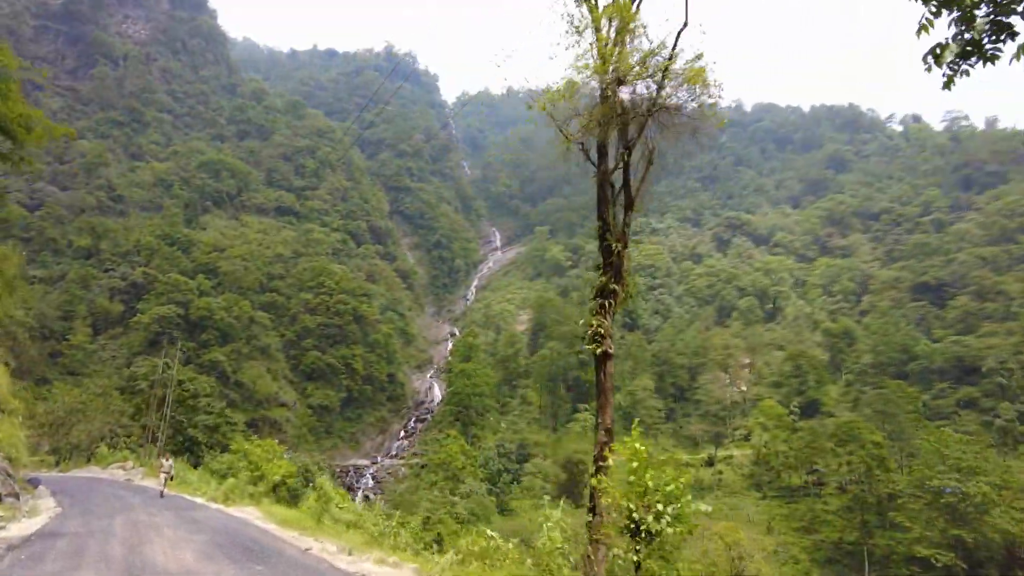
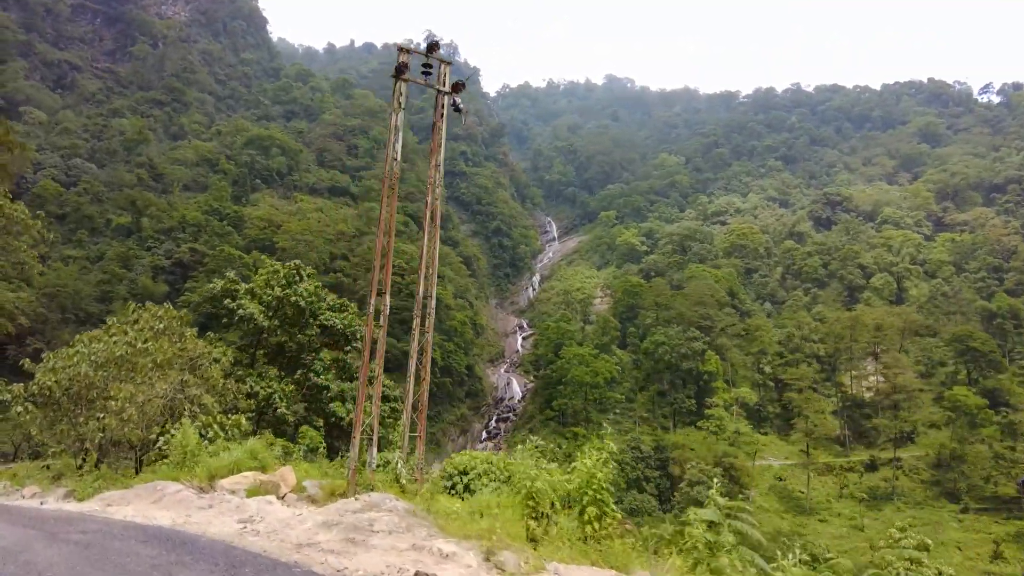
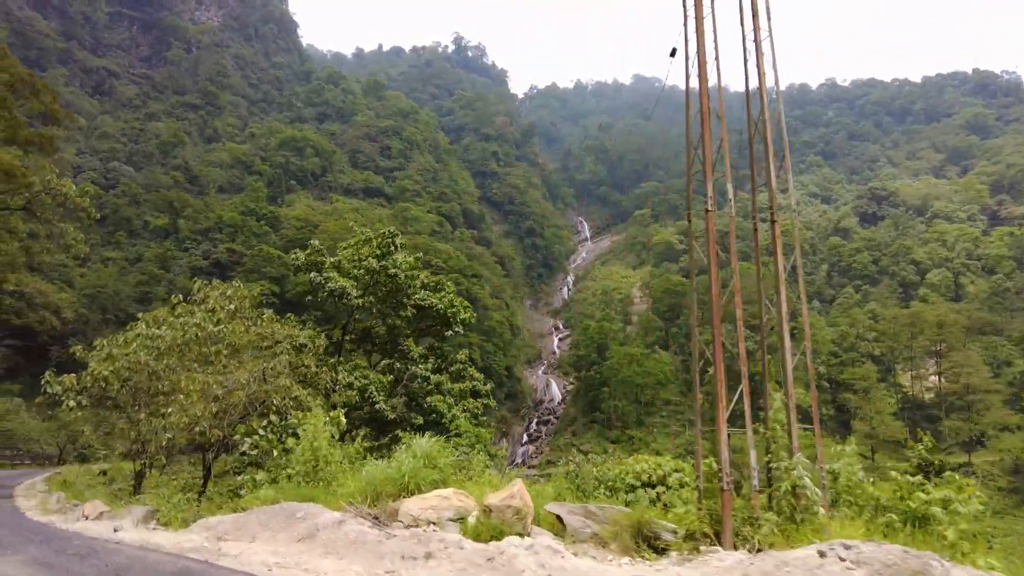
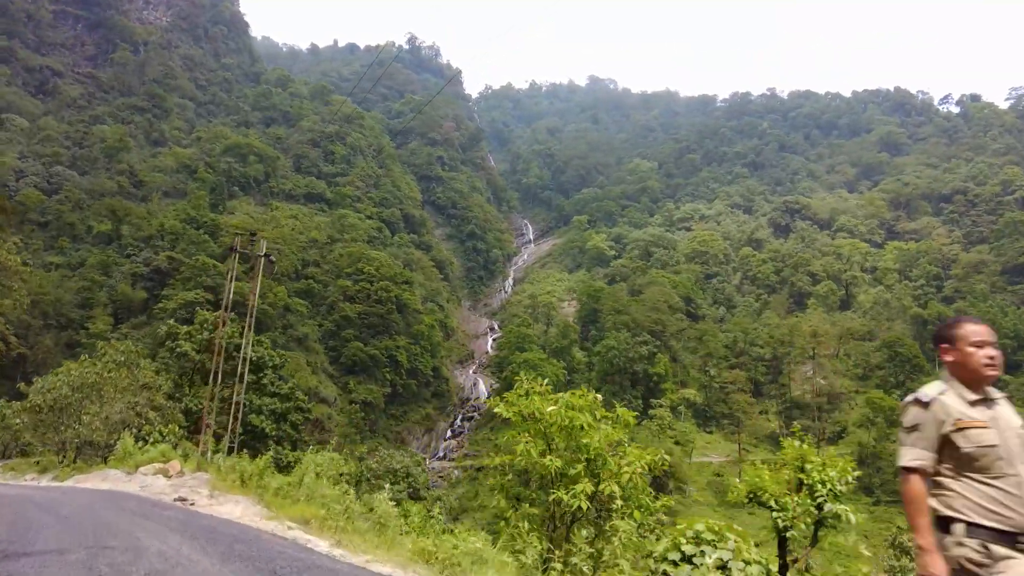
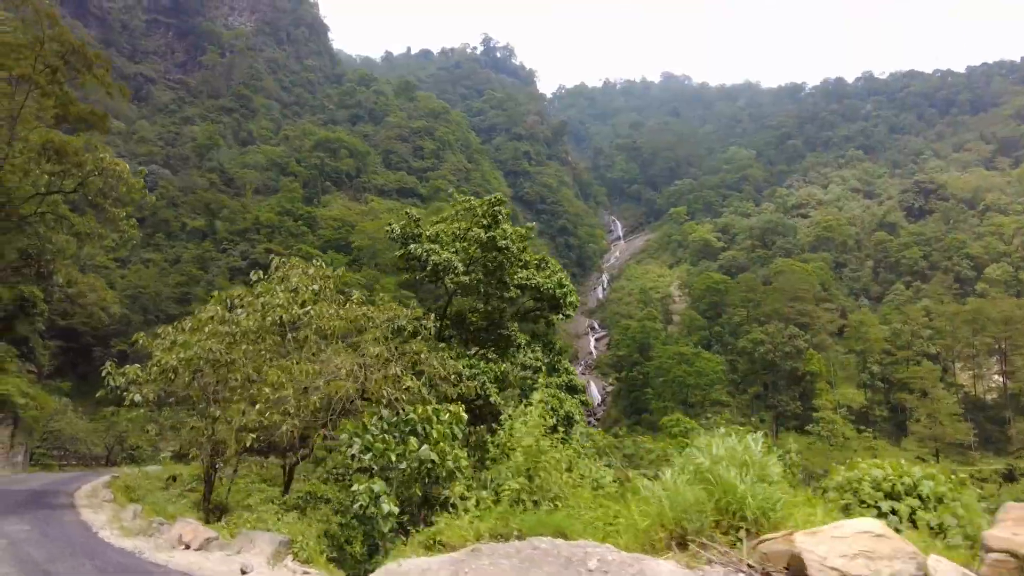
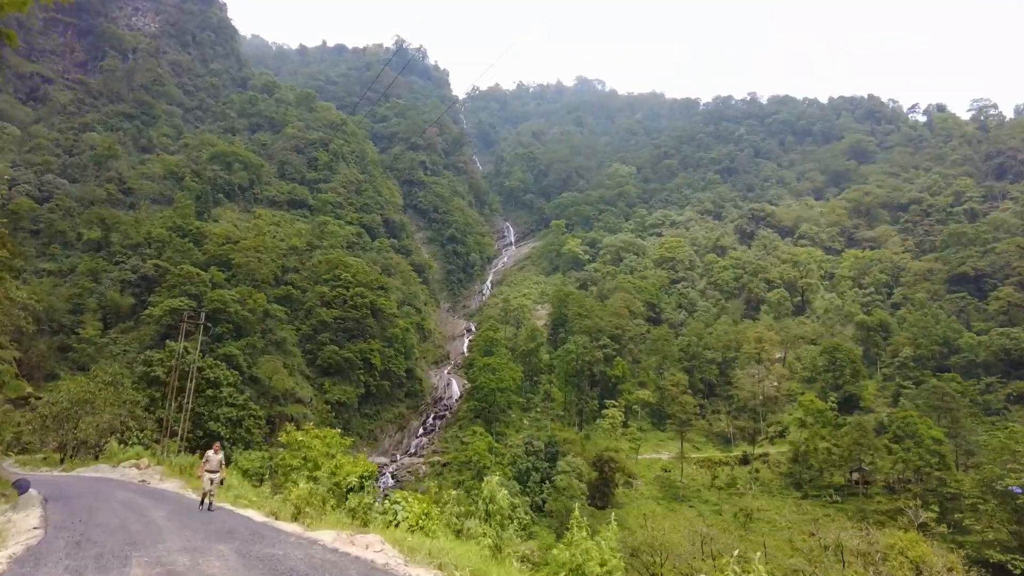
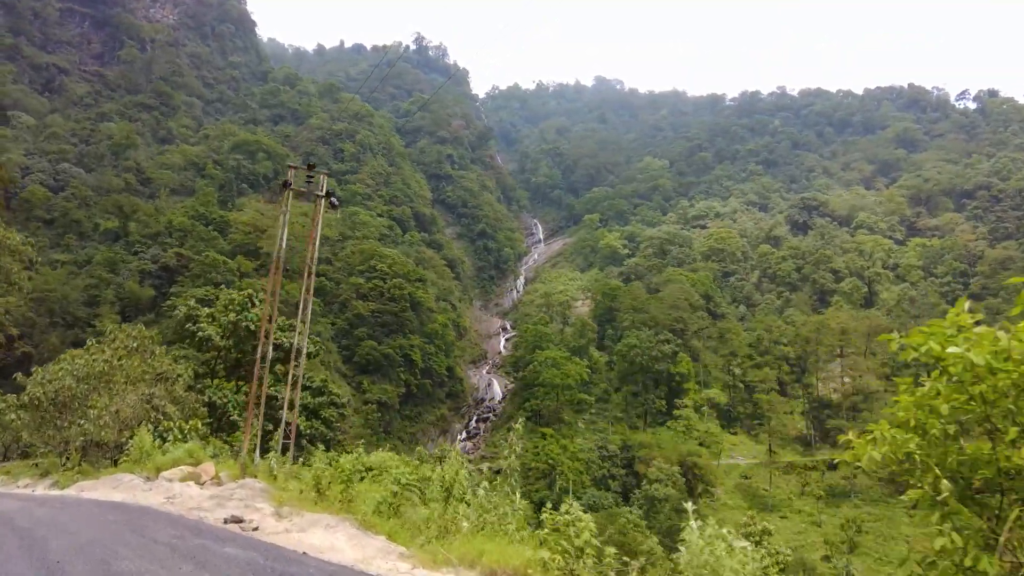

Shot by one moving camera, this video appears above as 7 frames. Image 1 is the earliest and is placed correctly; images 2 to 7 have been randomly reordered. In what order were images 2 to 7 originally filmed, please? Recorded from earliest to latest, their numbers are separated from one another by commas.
6, 4, 7, 2, 3, 5
